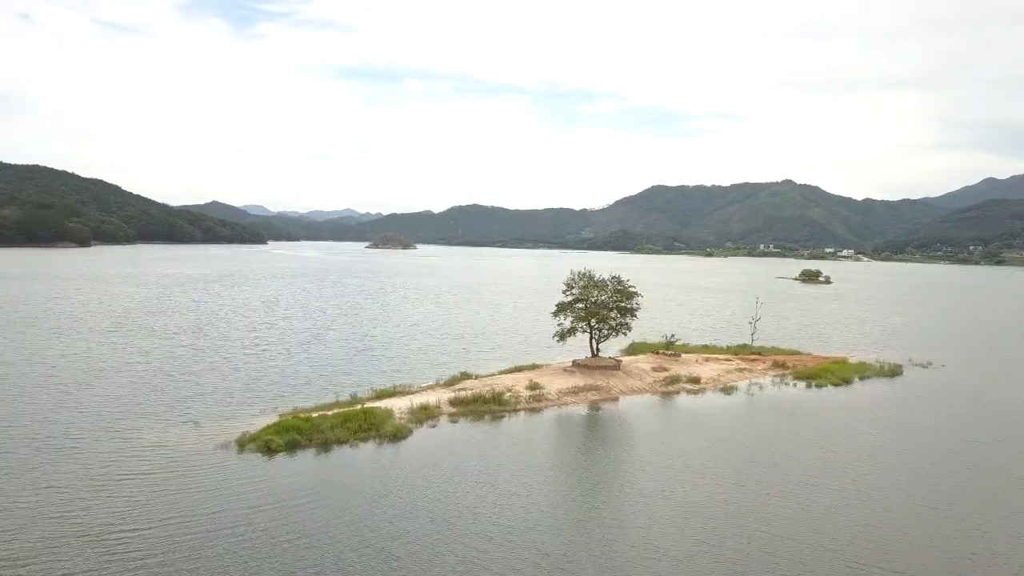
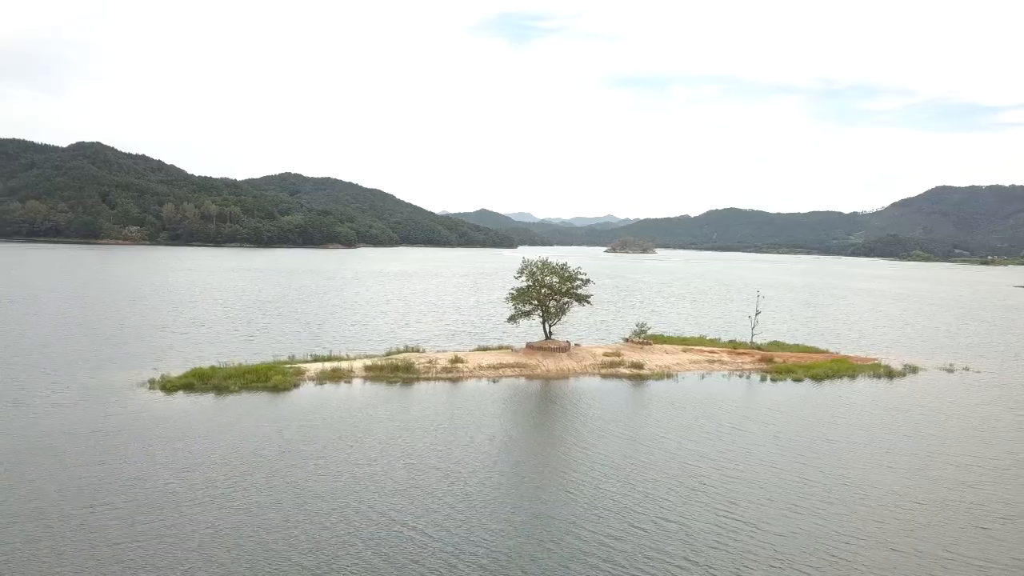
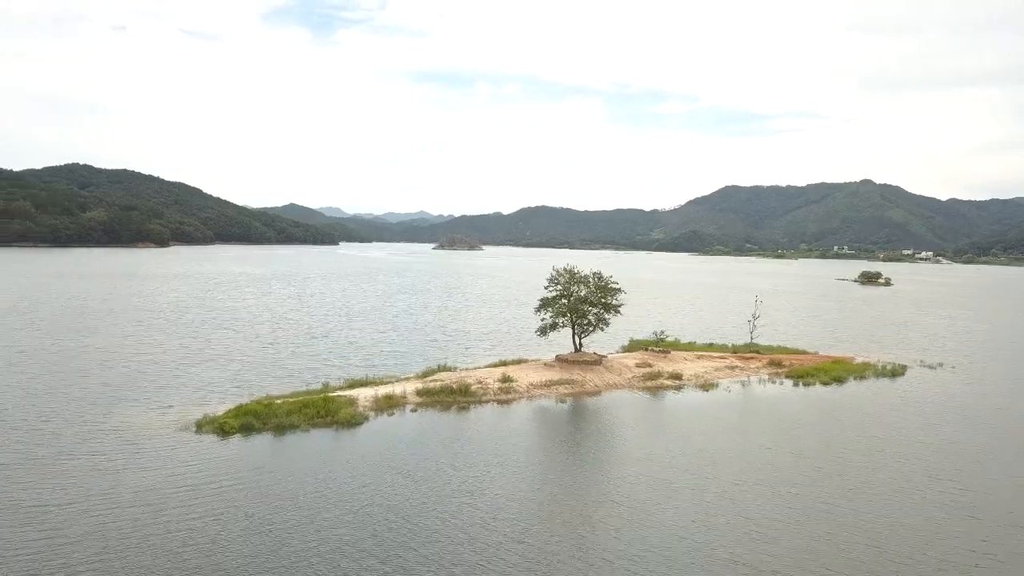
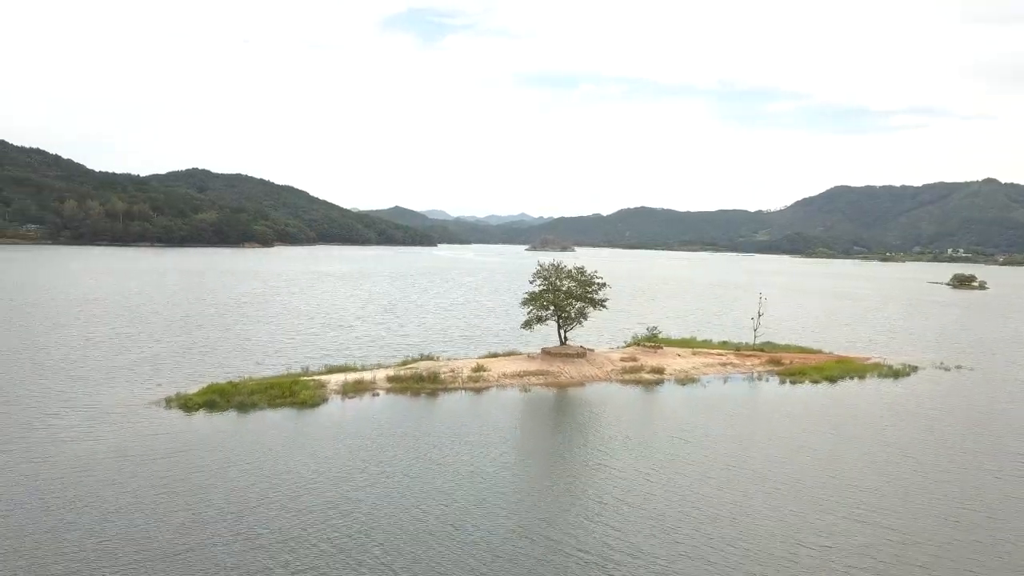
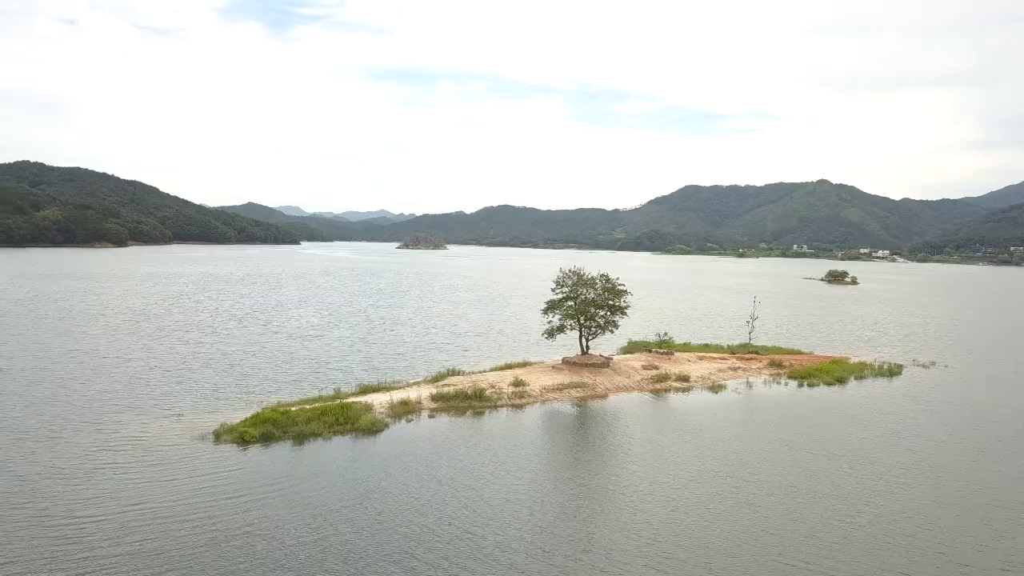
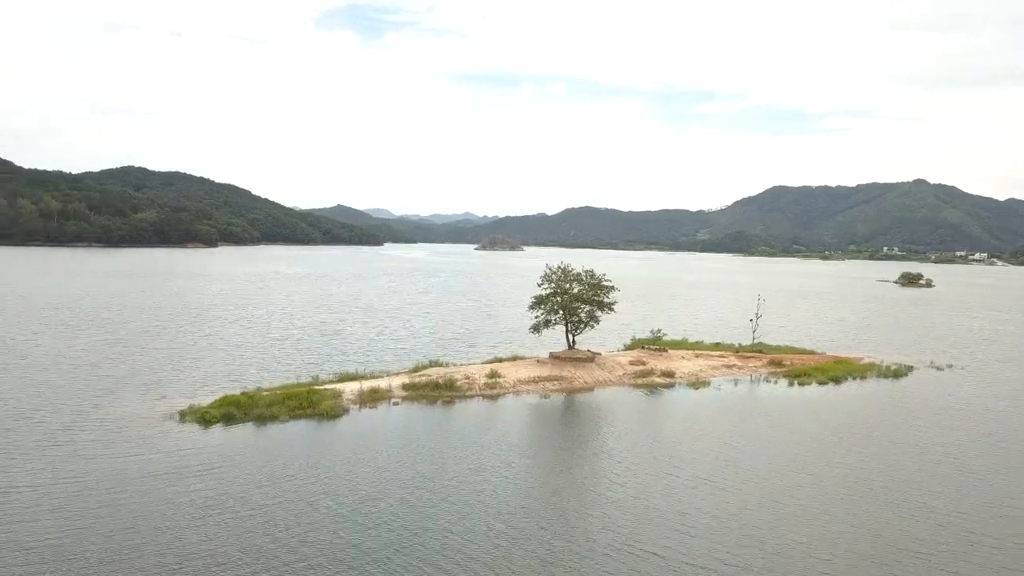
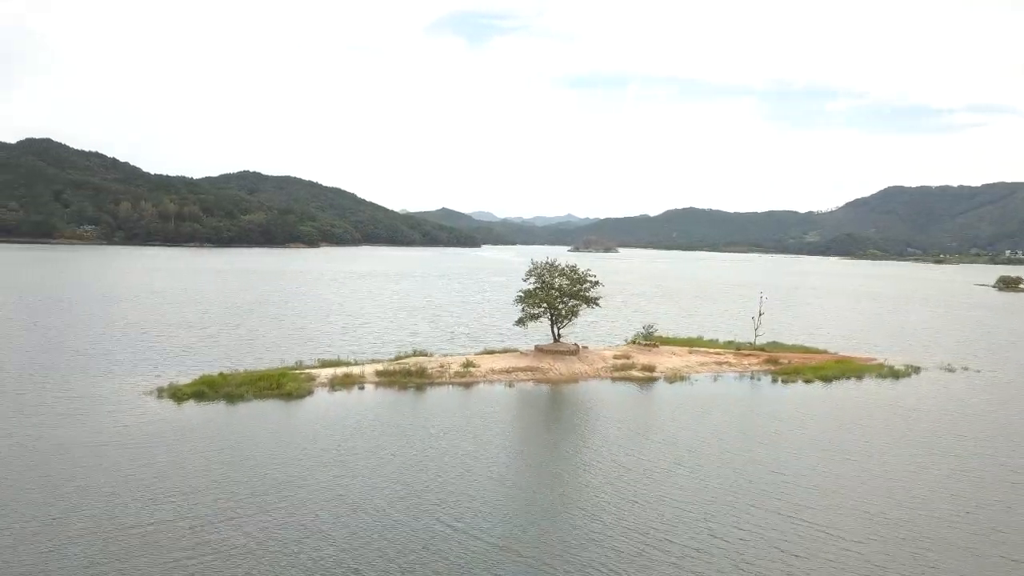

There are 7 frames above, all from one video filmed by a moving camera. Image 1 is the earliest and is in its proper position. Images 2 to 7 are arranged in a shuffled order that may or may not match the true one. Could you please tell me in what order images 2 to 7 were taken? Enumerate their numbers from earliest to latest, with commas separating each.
5, 3, 6, 4, 7, 2
